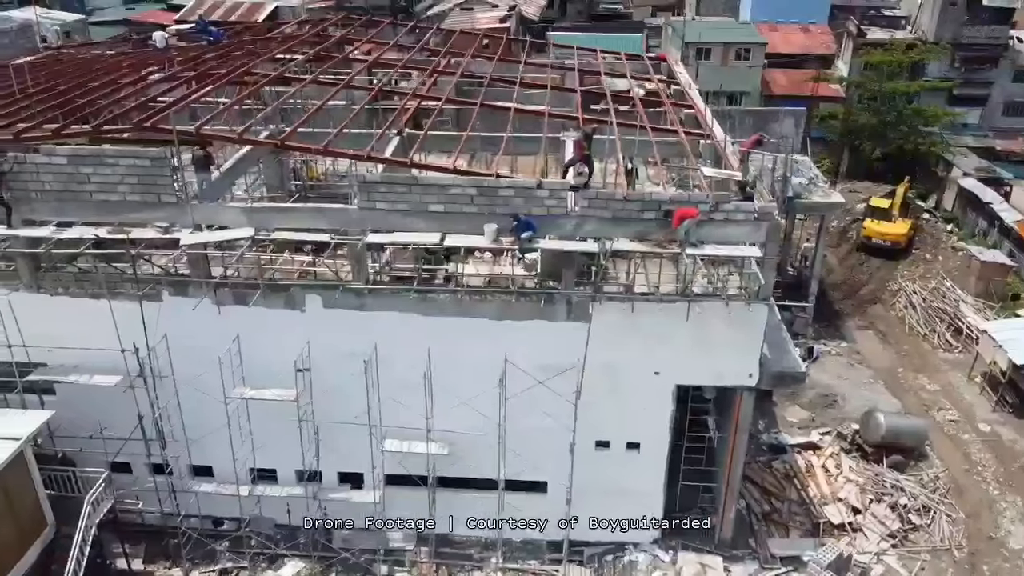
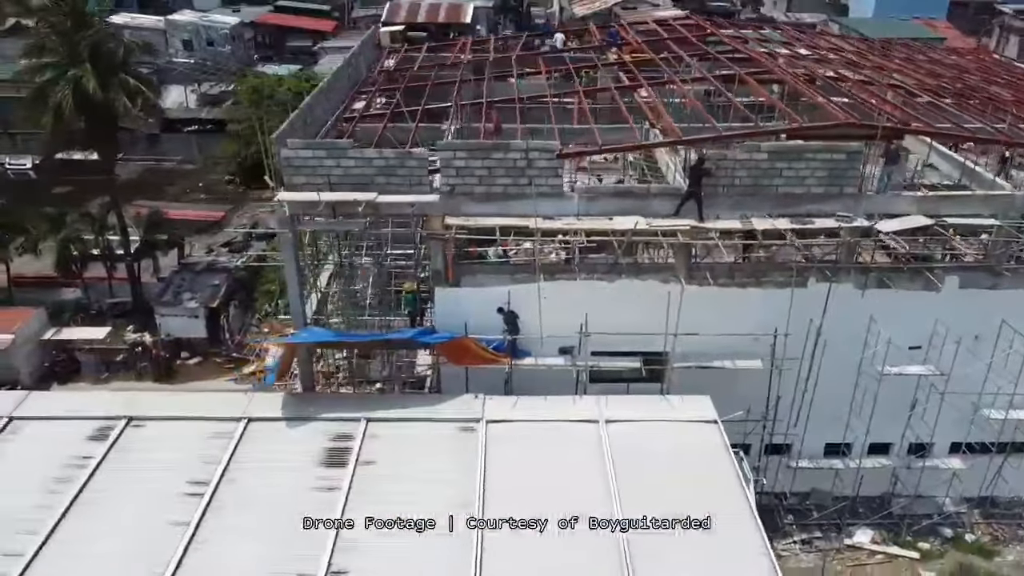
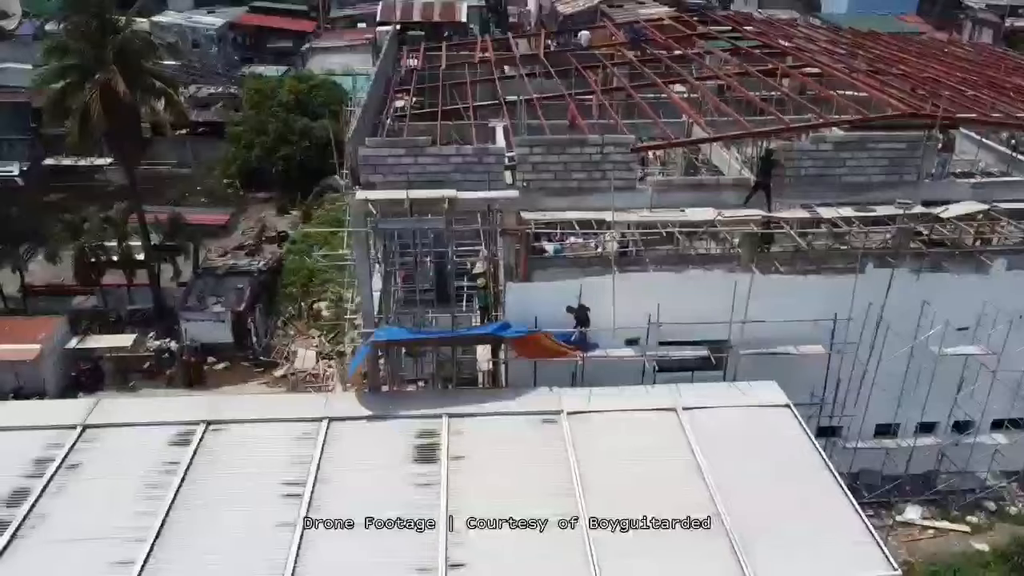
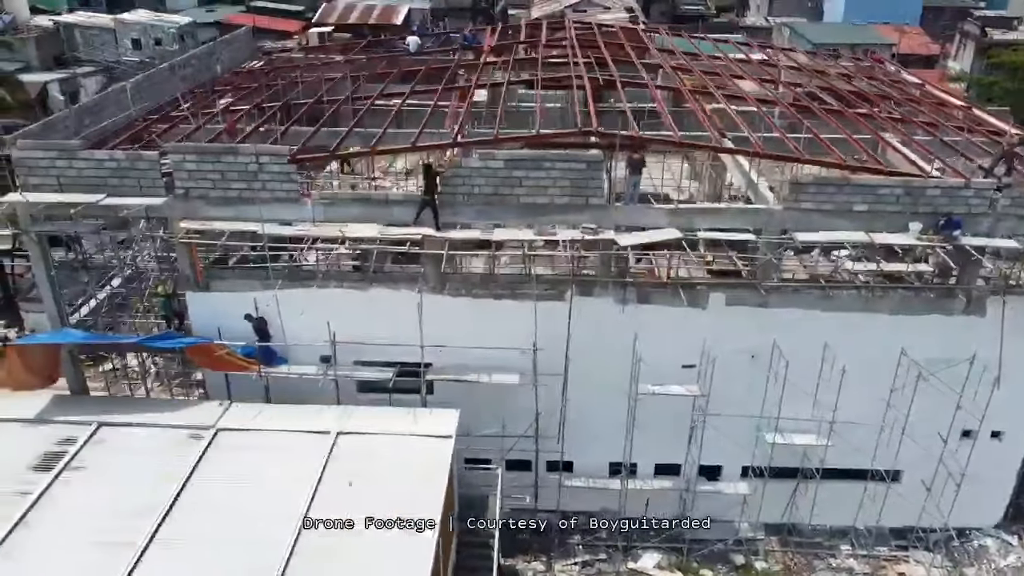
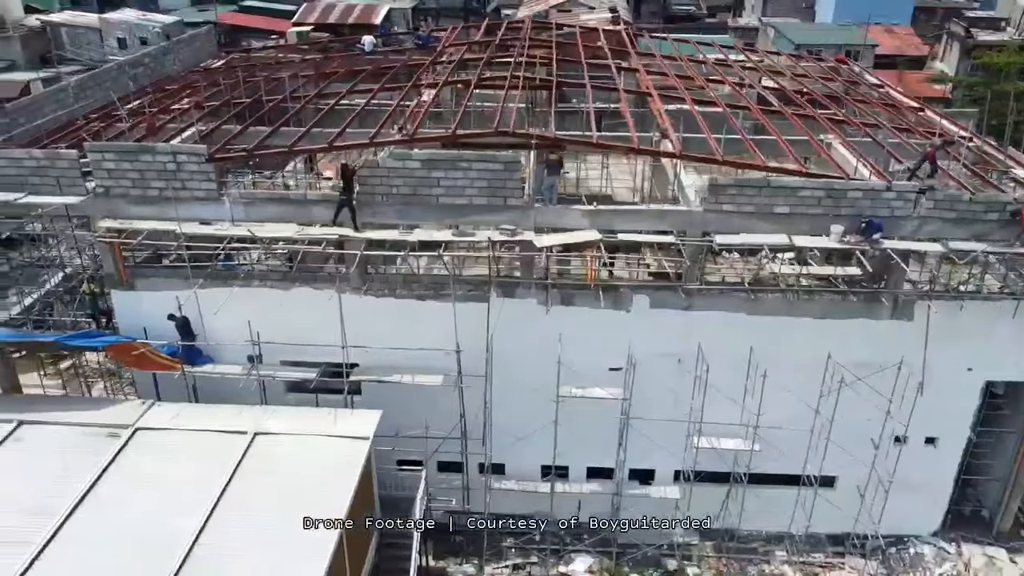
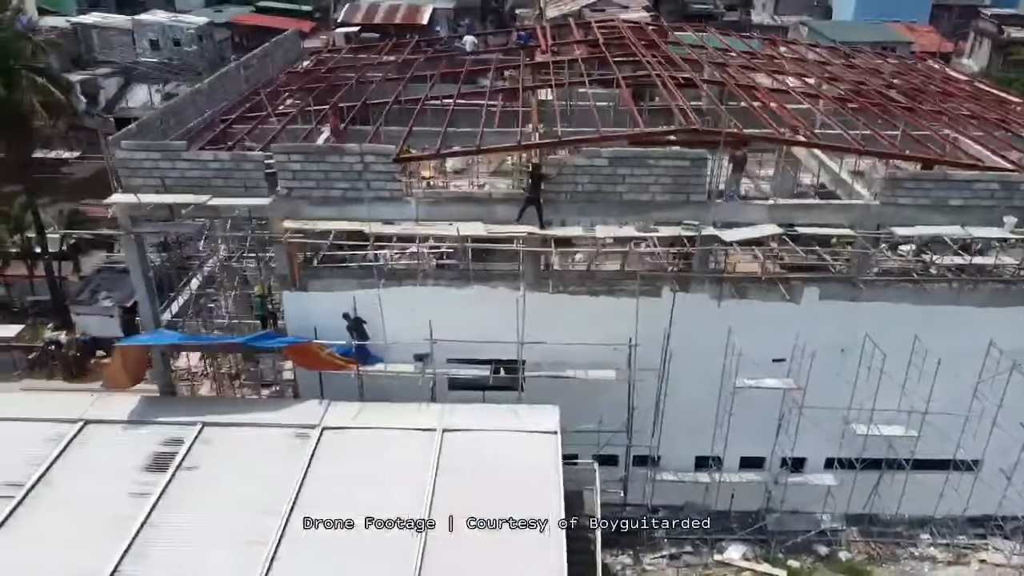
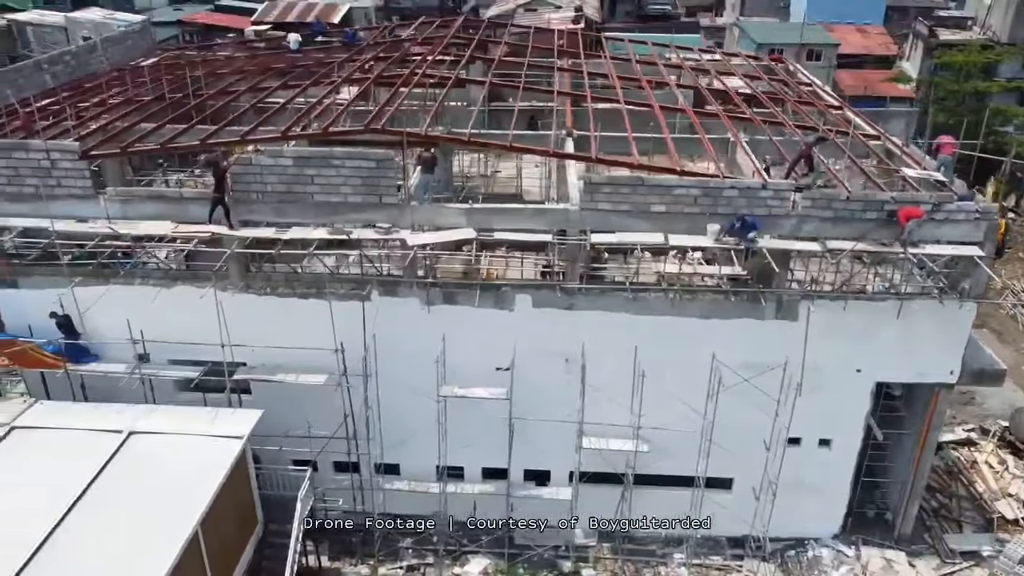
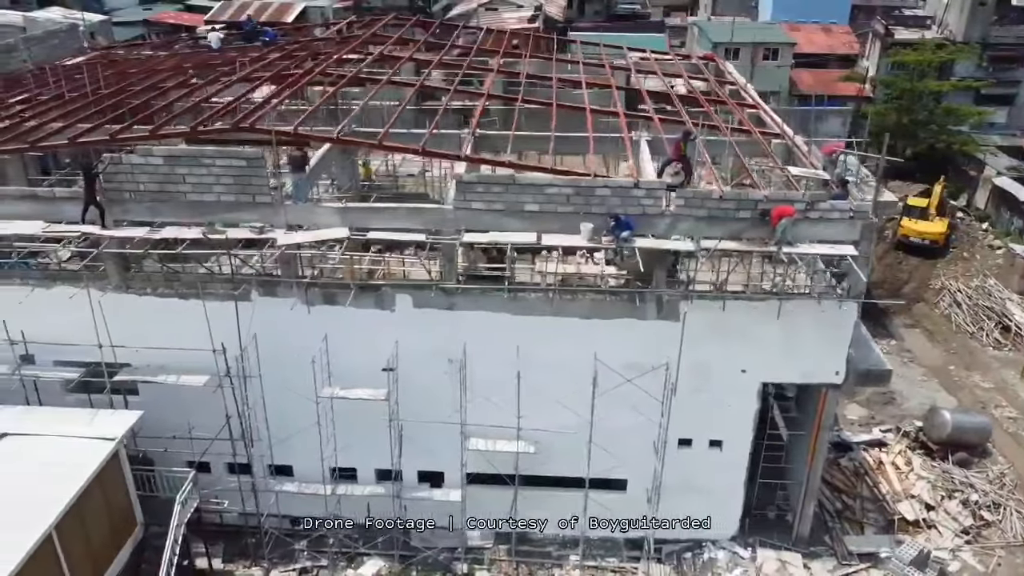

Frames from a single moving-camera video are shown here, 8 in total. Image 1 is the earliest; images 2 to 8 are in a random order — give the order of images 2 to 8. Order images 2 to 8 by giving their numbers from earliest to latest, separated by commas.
8, 7, 5, 4, 6, 2, 3
